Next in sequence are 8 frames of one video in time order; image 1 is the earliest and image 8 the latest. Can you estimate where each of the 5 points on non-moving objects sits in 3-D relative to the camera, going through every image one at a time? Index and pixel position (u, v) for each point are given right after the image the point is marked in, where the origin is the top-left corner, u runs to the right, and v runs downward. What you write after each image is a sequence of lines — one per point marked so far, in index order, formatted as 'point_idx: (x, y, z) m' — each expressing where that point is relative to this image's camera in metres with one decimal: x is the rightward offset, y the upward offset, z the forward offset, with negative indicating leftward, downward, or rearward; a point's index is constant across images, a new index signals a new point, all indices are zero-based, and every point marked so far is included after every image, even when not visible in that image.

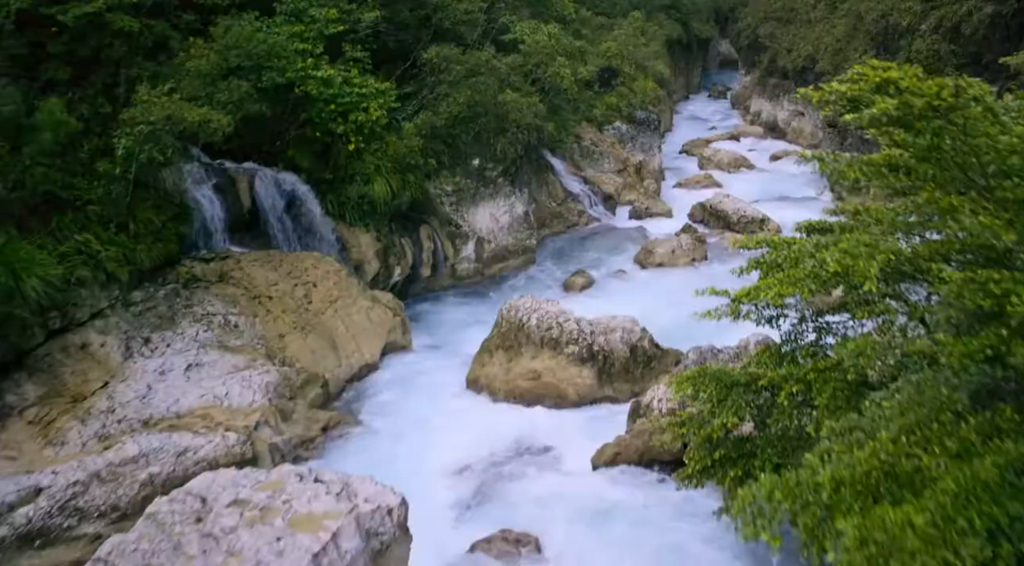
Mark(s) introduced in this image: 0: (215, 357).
0: (-4.6, -1.1, +11.7) m
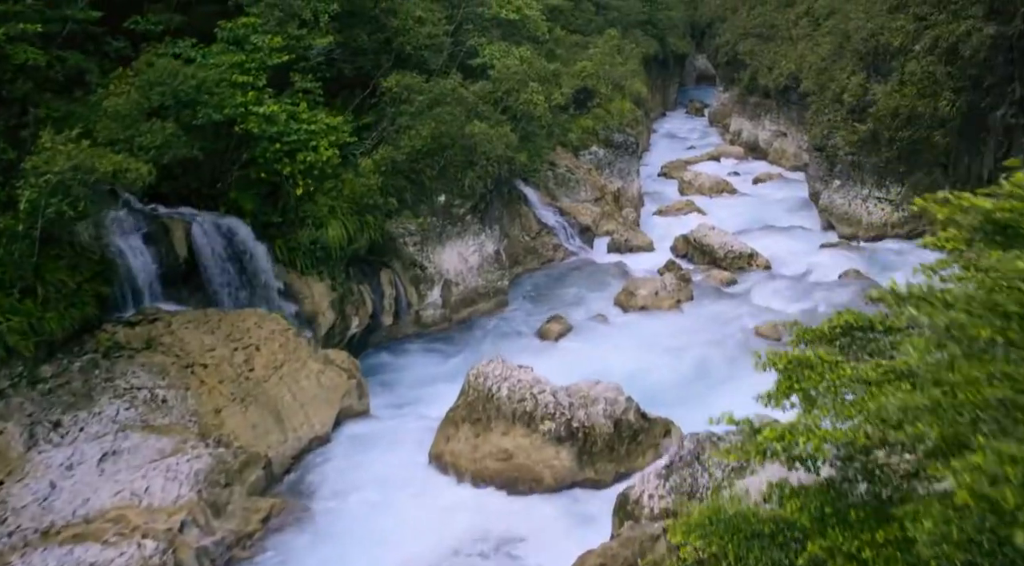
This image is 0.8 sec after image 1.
0: (-5.0, -2.1, +10.1) m
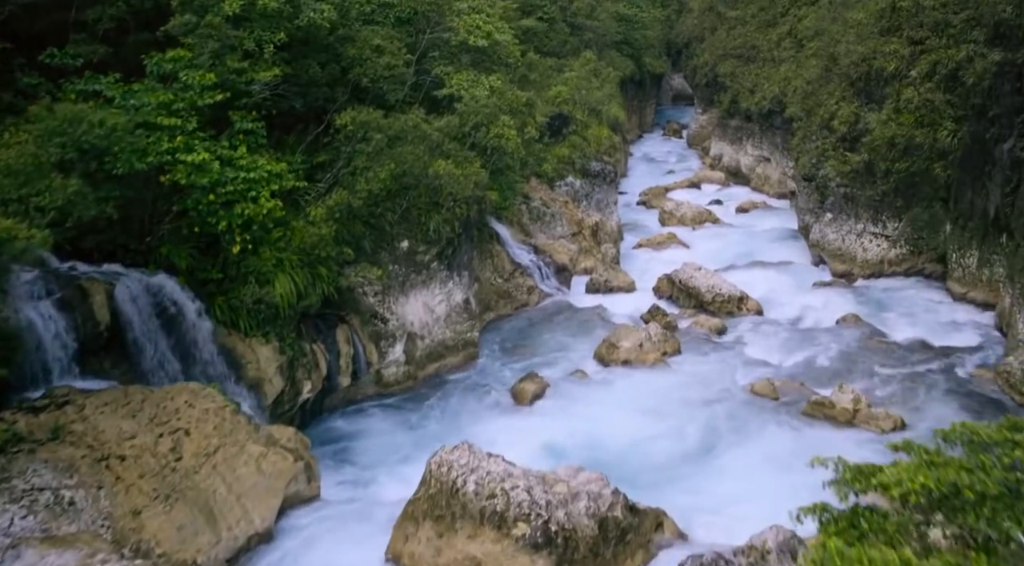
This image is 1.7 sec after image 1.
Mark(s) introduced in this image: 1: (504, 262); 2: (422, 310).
0: (-5.3, -3.1, +8.4) m
1: (-0.2, +0.5, +18.1) m
2: (-1.8, -0.5, +15.0) m
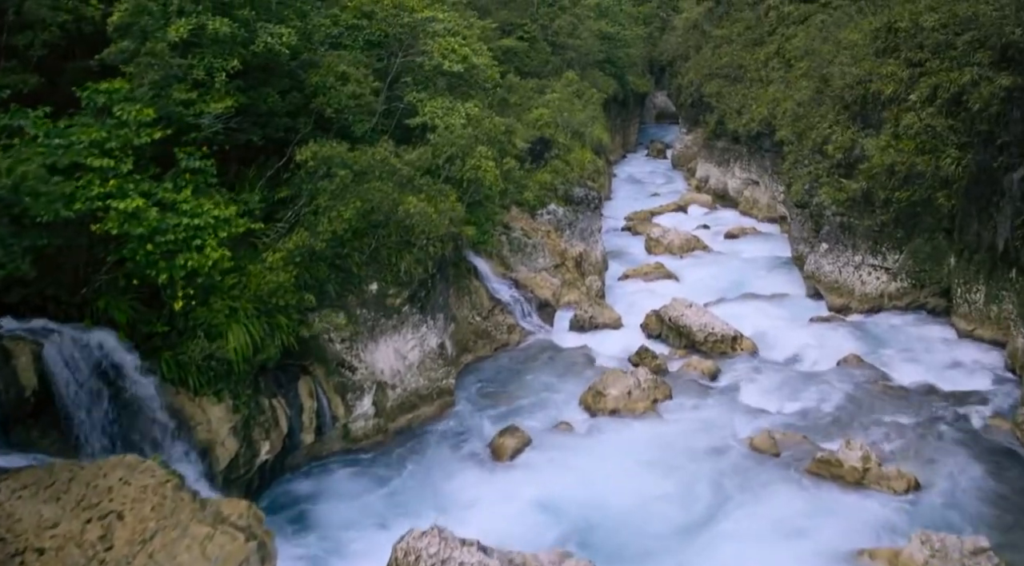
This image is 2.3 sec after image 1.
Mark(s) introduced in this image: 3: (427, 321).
0: (-5.5, -3.8, +7.1) m
1: (-0.6, -0.3, +17.0) m
2: (-2.1, -1.4, +13.9) m
3: (-1.6, -0.7, +14.6) m
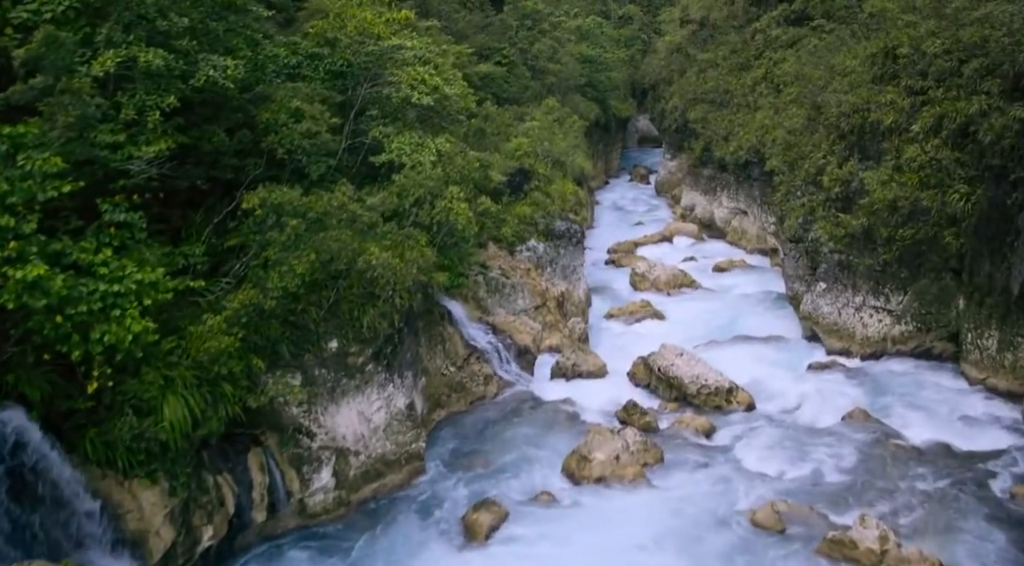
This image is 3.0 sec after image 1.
0: (-5.8, -4.6, +5.6) m
1: (-1.1, -1.3, +15.7) m
2: (-2.5, -2.3, +12.5) m
3: (-2.0, -1.7, +13.2) m
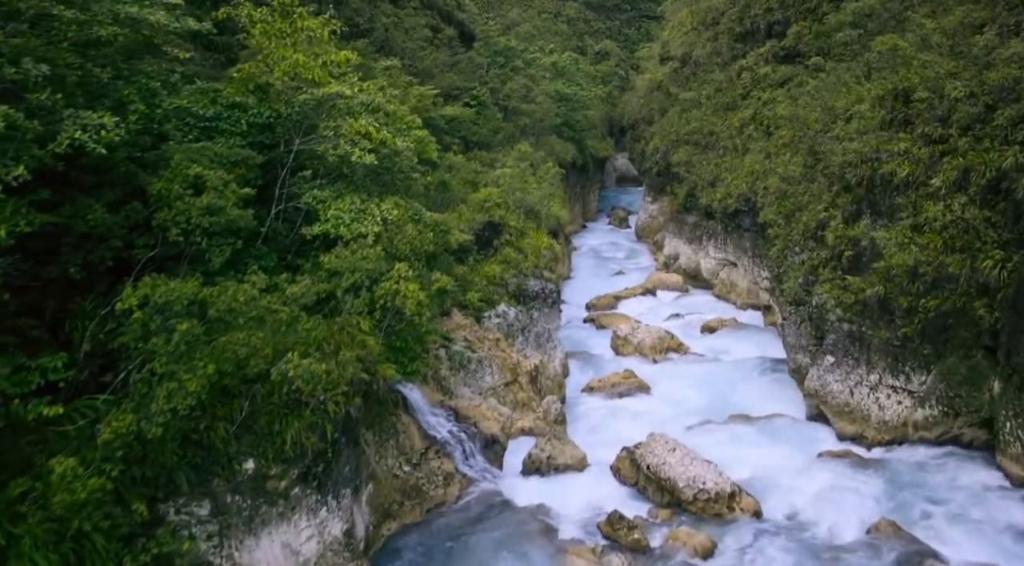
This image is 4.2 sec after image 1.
0: (-6.1, -5.7, +3.1) m
1: (-1.7, -2.8, +13.4) m
2: (-3.1, -3.6, +10.1) m
3: (-2.6, -3.0, +10.9) m
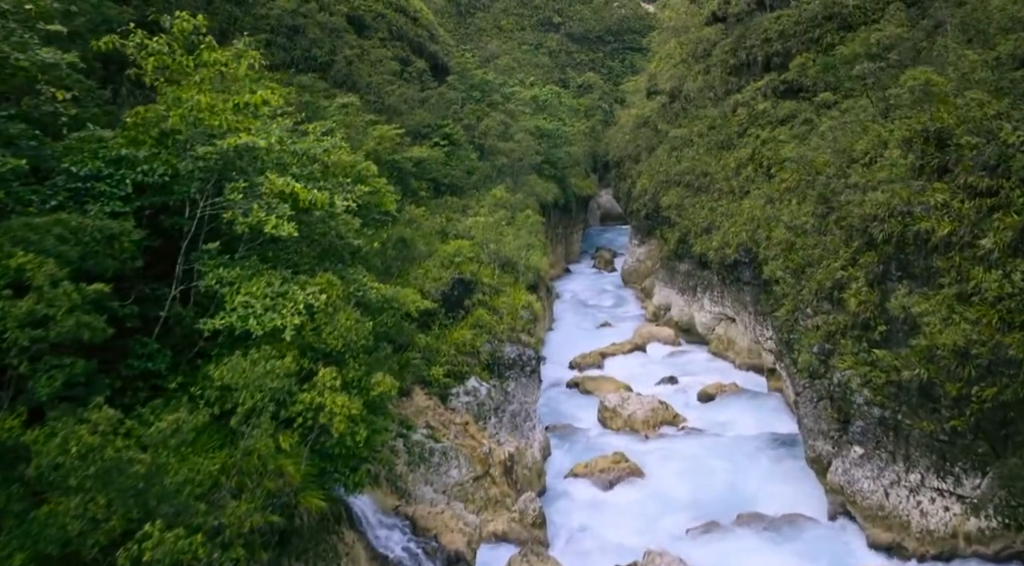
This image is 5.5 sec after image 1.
0: (-6.3, -6.6, +0.3) m
1: (-2.2, -4.1, +10.8) m
2: (-3.5, -4.8, +7.4) m
3: (-3.0, -4.2, +8.2) m
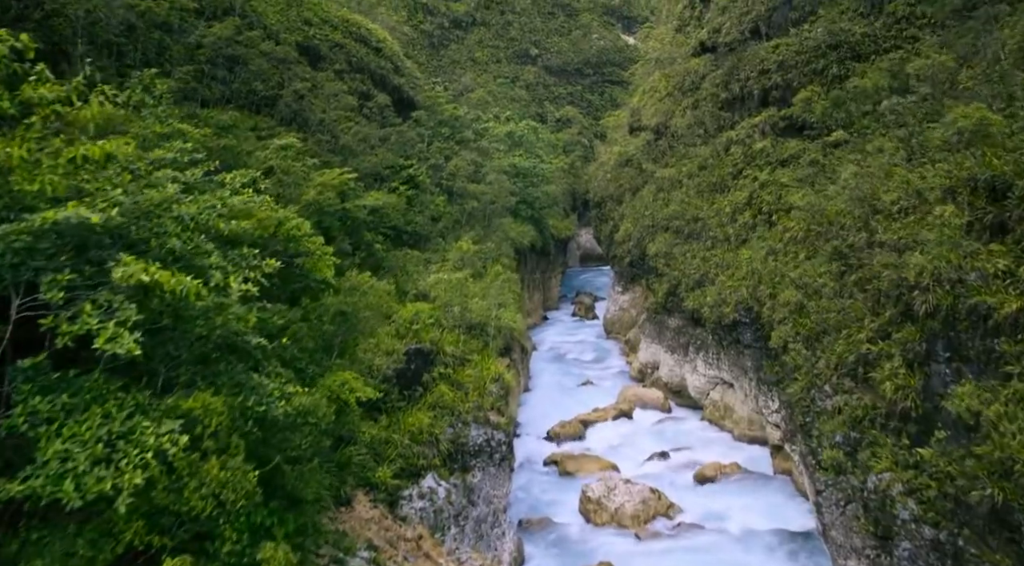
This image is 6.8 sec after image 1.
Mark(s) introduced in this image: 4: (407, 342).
0: (-6.5, -7.4, -2.8) m
1: (-2.7, -5.2, +7.9) m
2: (-3.8, -5.8, +4.5) m
3: (-3.4, -5.3, +5.4) m
4: (-2.0, -1.1, +14.4) m
